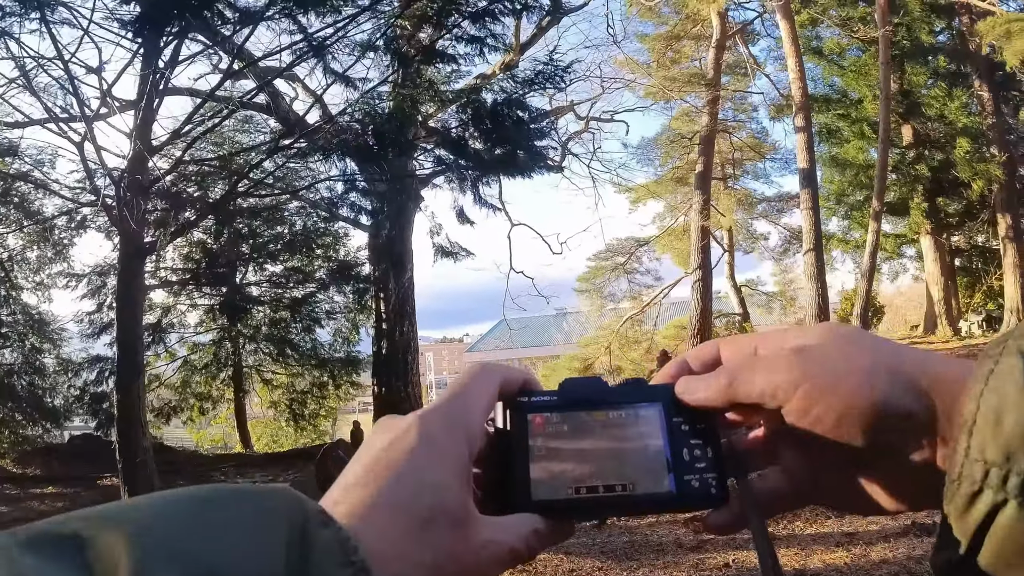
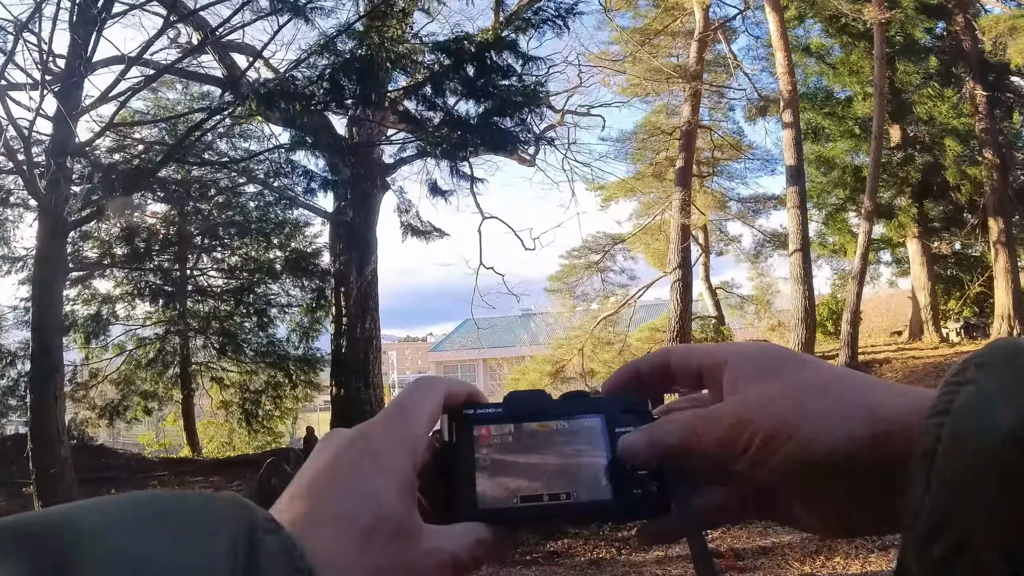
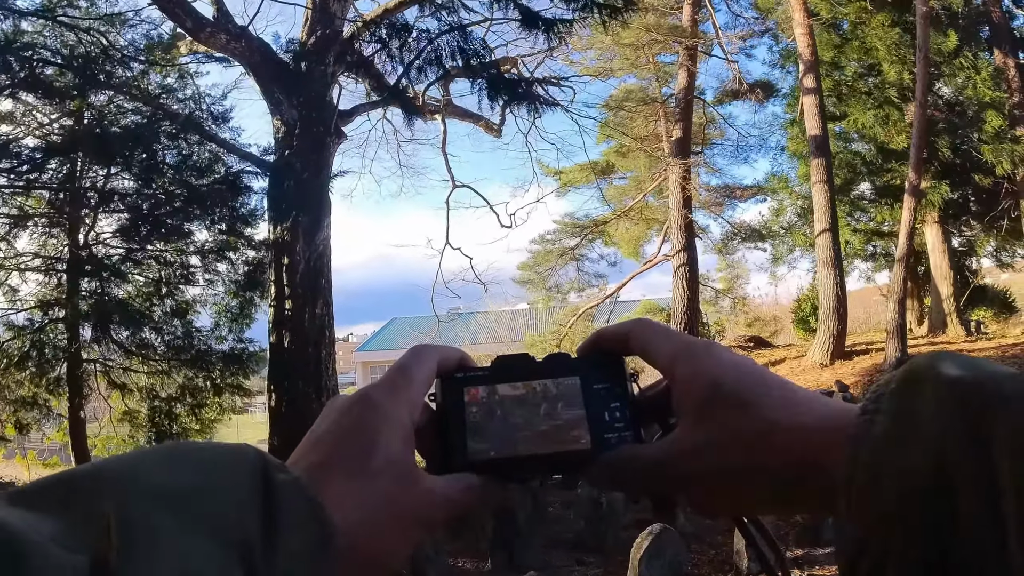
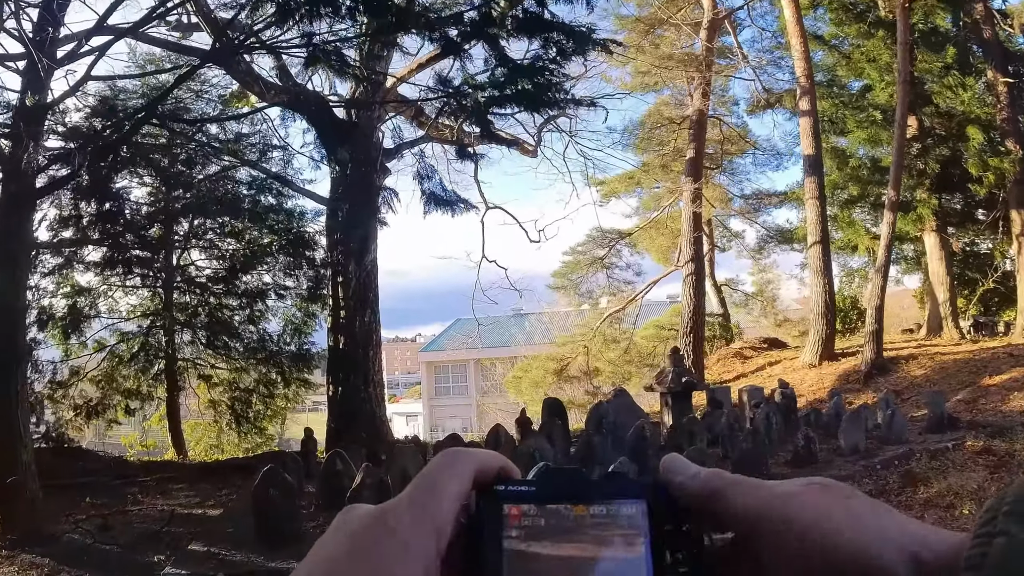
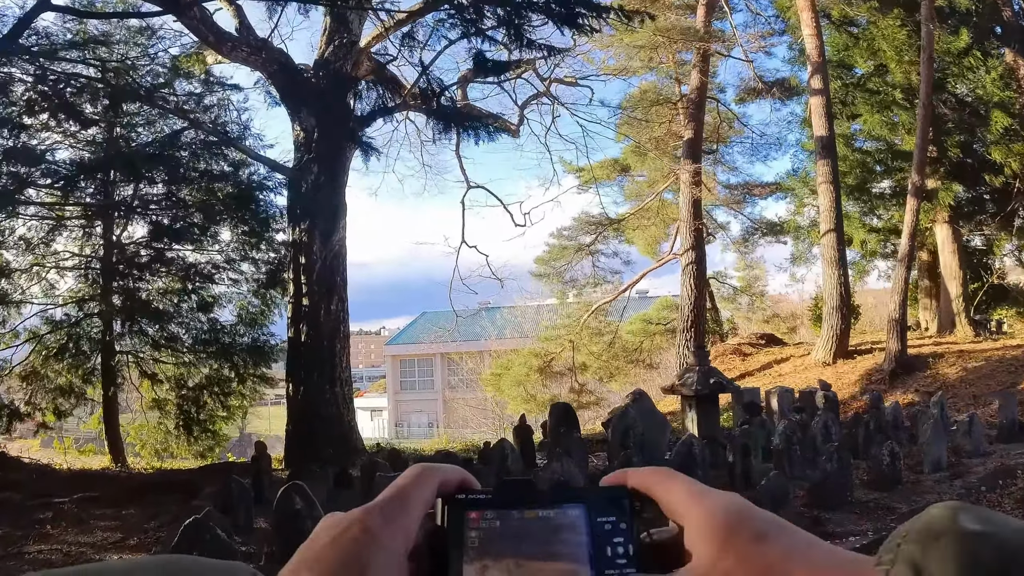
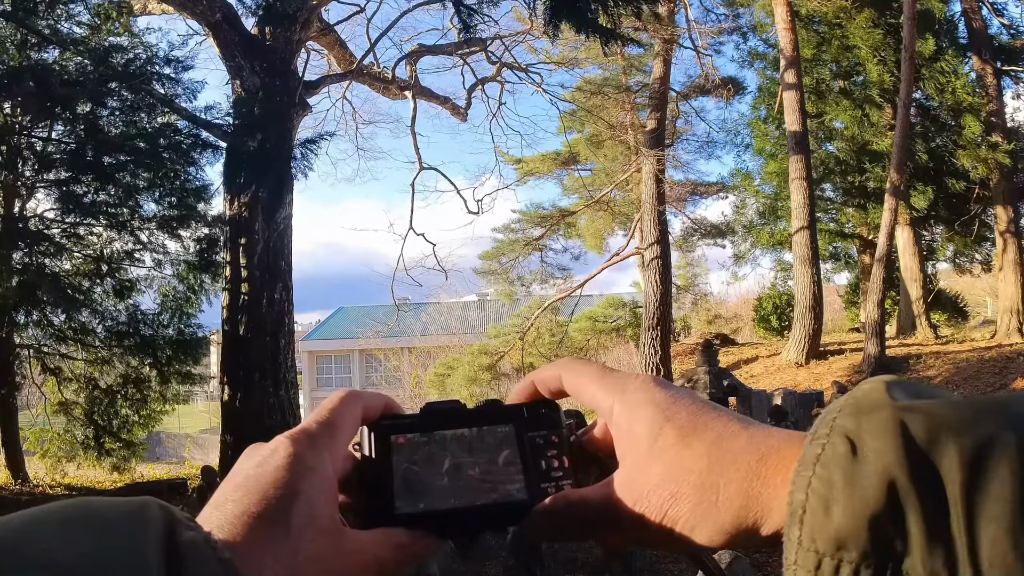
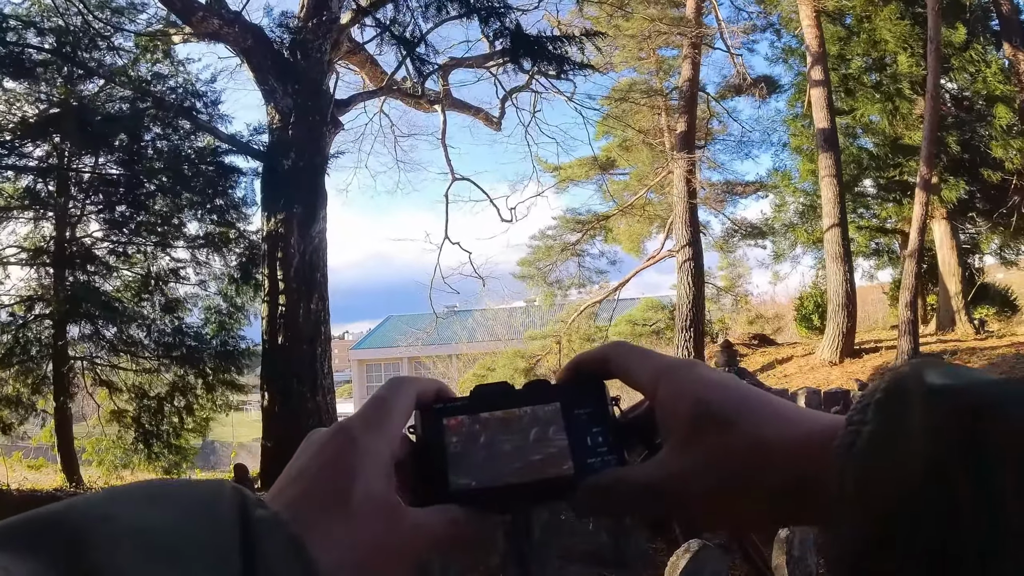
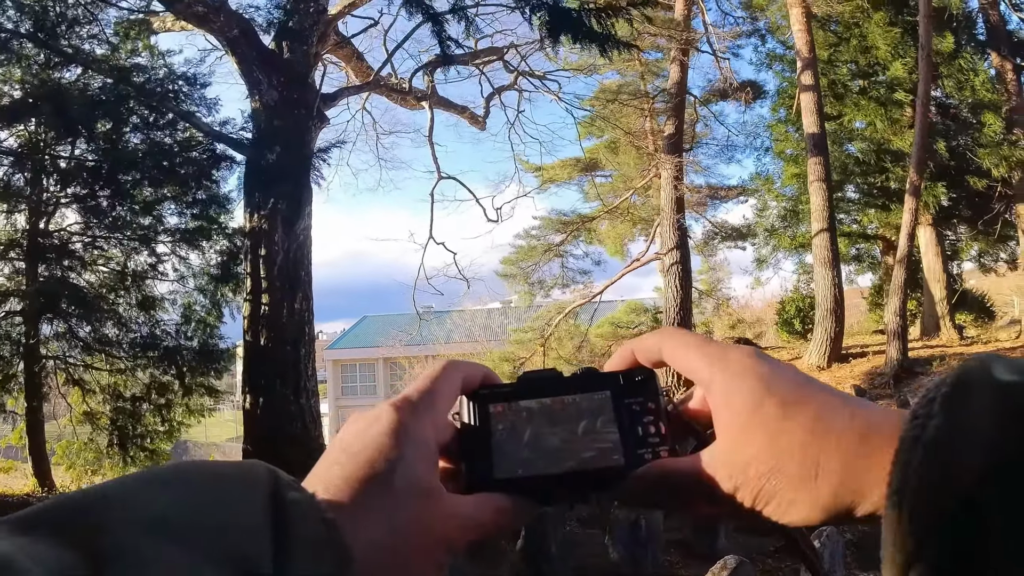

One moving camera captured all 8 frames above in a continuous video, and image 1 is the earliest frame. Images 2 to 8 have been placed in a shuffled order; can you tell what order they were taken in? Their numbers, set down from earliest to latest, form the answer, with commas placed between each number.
2, 4, 5, 3, 7, 8, 6
